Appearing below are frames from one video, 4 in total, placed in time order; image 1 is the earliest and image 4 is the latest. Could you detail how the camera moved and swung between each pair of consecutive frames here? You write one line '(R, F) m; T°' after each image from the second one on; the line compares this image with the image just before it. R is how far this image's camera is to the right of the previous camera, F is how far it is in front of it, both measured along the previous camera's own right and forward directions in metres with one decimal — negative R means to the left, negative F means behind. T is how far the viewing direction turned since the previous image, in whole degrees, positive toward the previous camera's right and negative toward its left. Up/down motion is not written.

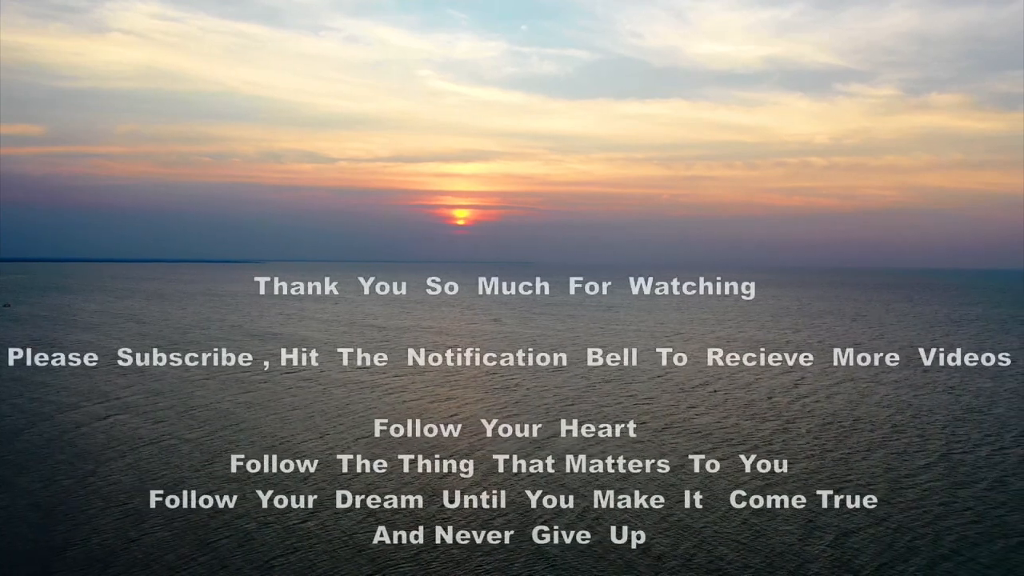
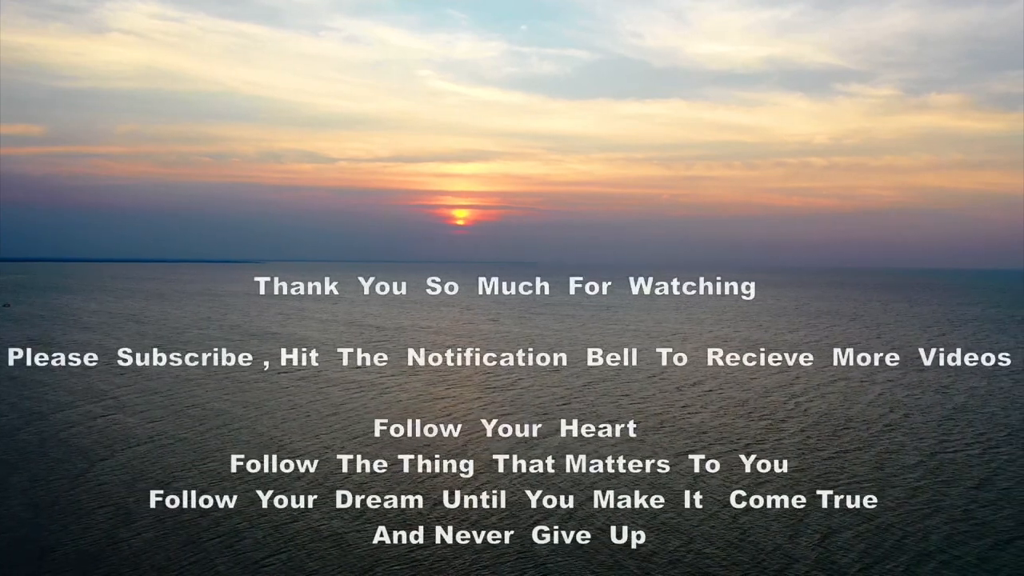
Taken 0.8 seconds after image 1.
(0.0, 0.0) m; 0°
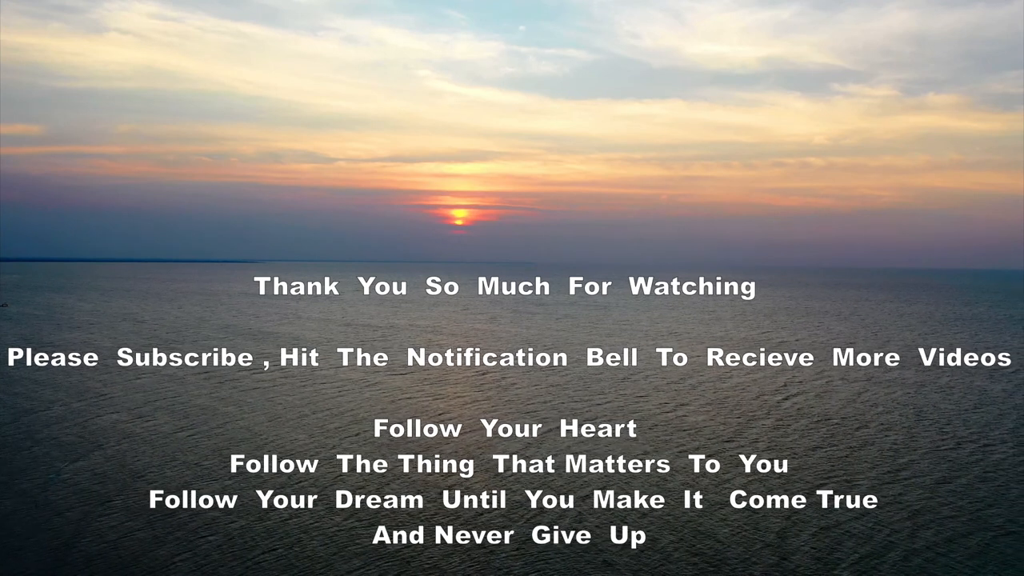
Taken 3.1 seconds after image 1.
(+0.4, +0.1) m; 0°
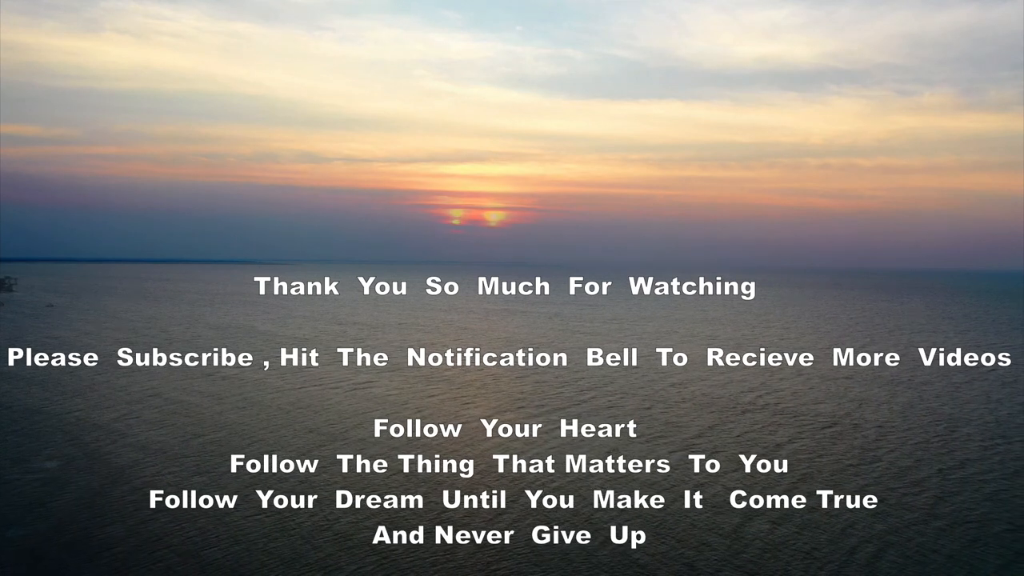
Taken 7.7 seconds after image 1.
(+3.2, -0.2) m; 0°
